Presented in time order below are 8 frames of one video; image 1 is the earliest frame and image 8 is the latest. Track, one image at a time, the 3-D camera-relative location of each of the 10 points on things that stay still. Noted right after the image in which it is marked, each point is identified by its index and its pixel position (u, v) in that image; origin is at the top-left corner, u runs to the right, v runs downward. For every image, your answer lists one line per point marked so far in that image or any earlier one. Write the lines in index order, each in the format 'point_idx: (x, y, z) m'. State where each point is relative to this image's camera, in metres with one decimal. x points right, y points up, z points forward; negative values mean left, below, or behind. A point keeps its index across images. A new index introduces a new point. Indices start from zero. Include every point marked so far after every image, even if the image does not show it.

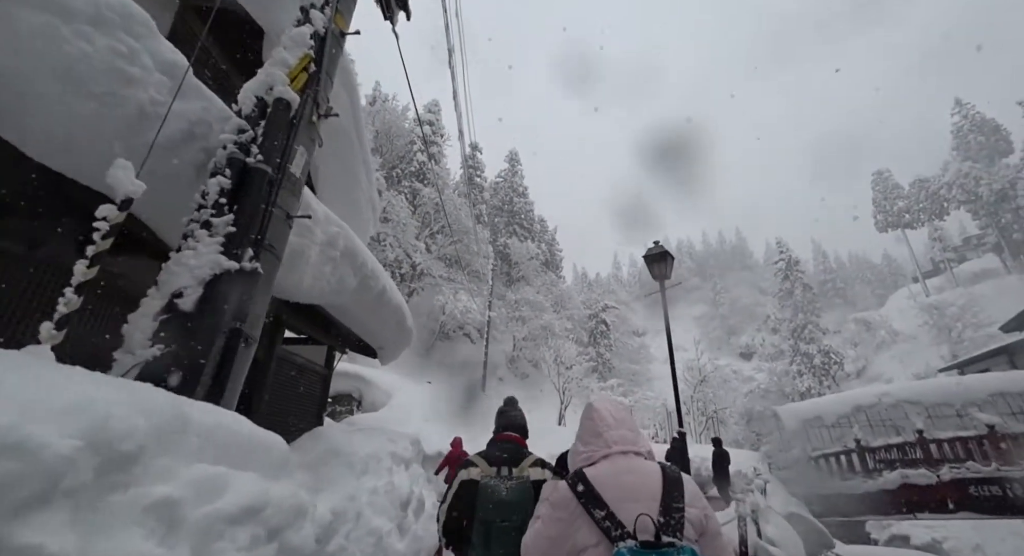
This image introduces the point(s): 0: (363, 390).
0: (-4.4, -3.2, +12.7) m
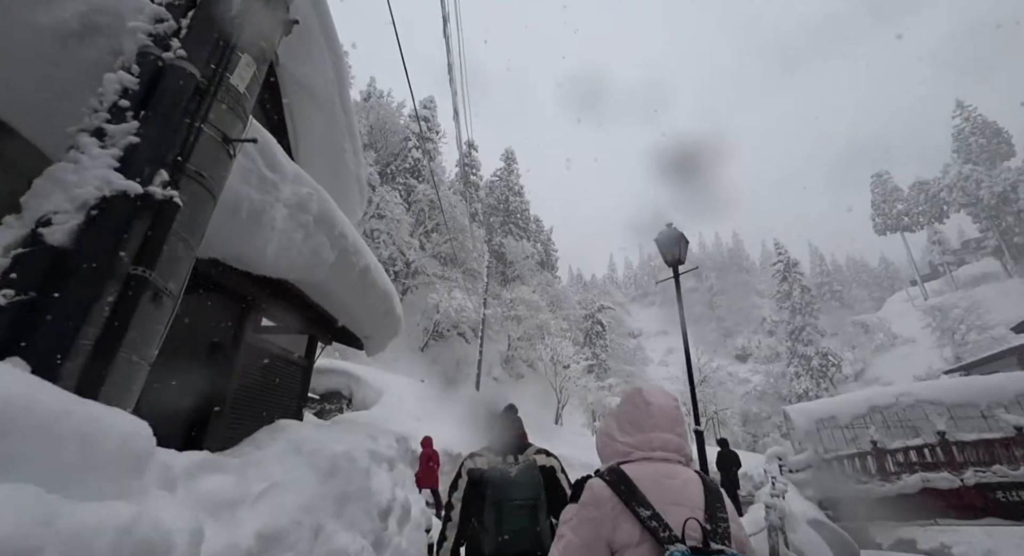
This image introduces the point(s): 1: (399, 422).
0: (-4.5, -3.0, +12.2) m
1: (-2.9, -3.6, +10.8) m
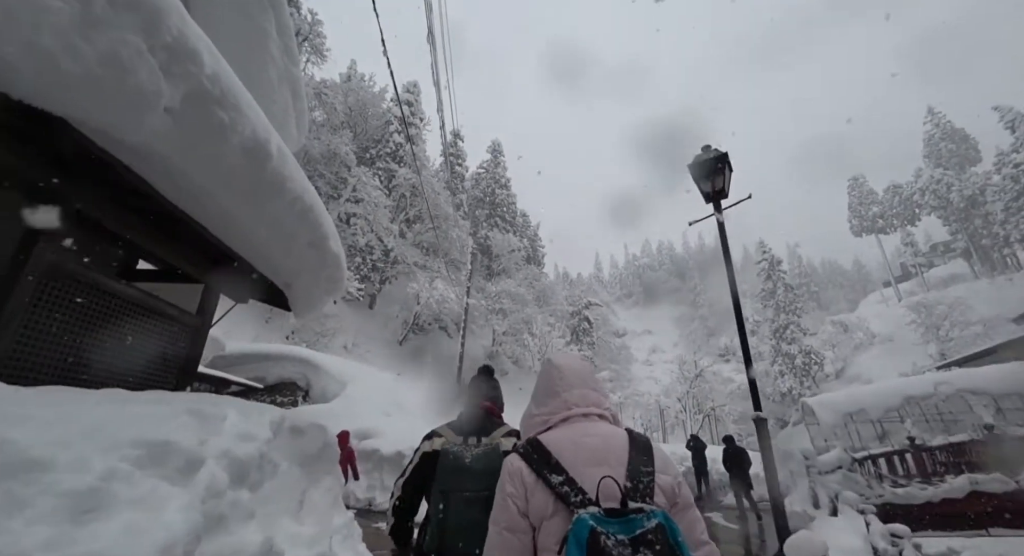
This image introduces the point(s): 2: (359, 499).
0: (-5.0, -2.4, +10.8) m
1: (-3.3, -3.0, +9.5) m
2: (-2.7, -3.9, +7.8) m
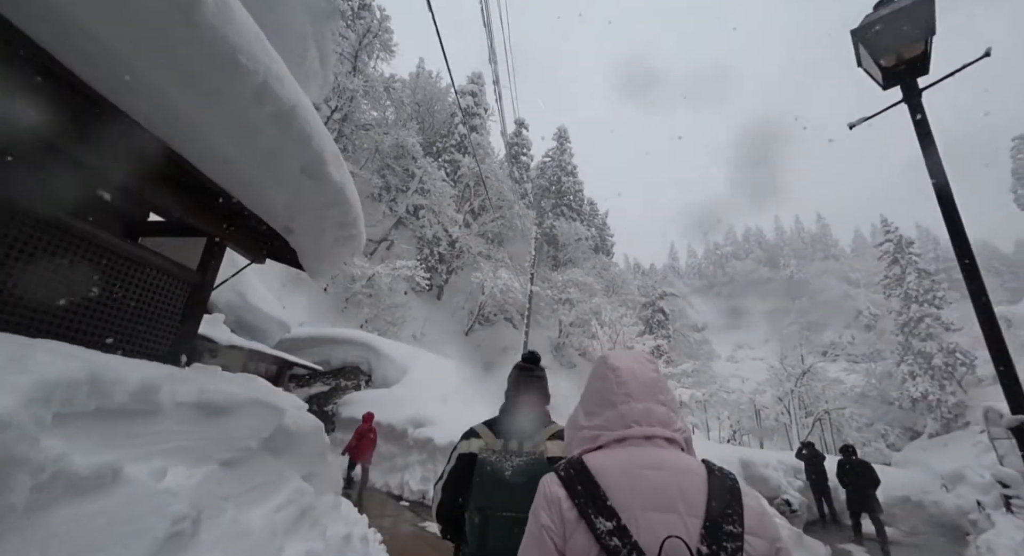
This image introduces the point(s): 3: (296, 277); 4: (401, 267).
0: (-3.3, -2.0, +10.5) m
1: (-1.8, -2.6, +8.9) m
2: (-1.6, -3.5, +7.2) m
3: (-8.5, -0.1, +17.5) m
4: (-4.7, +0.4, +19.0) m
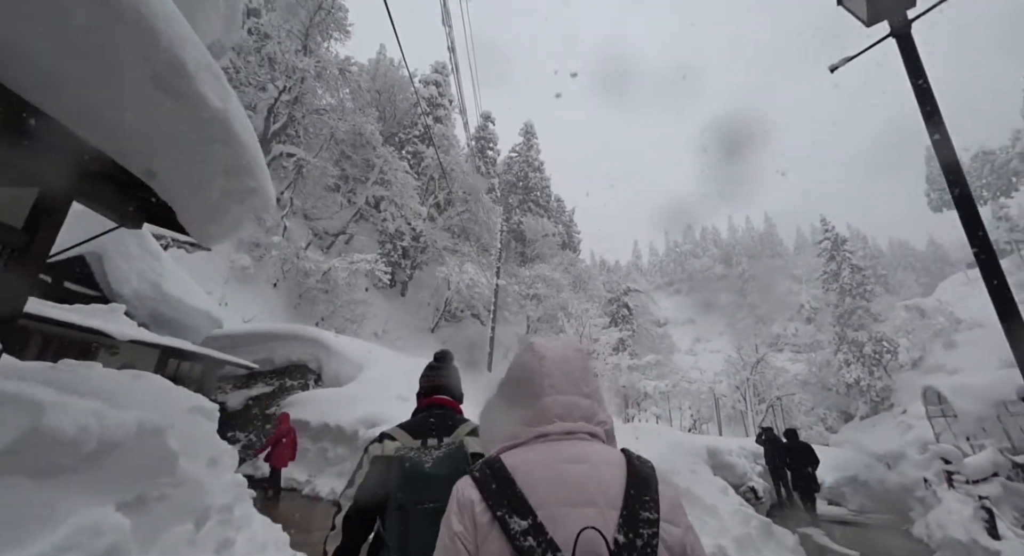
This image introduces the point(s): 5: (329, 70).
0: (-4.2, -1.8, +9.9) m
1: (-2.6, -2.4, +8.4) m
2: (-2.2, -3.3, +6.8) m
3: (-10.0, +0.2, +16.3) m
4: (-6.4, +0.7, +18.1) m
5: (-8.1, +9.2, +19.6) m
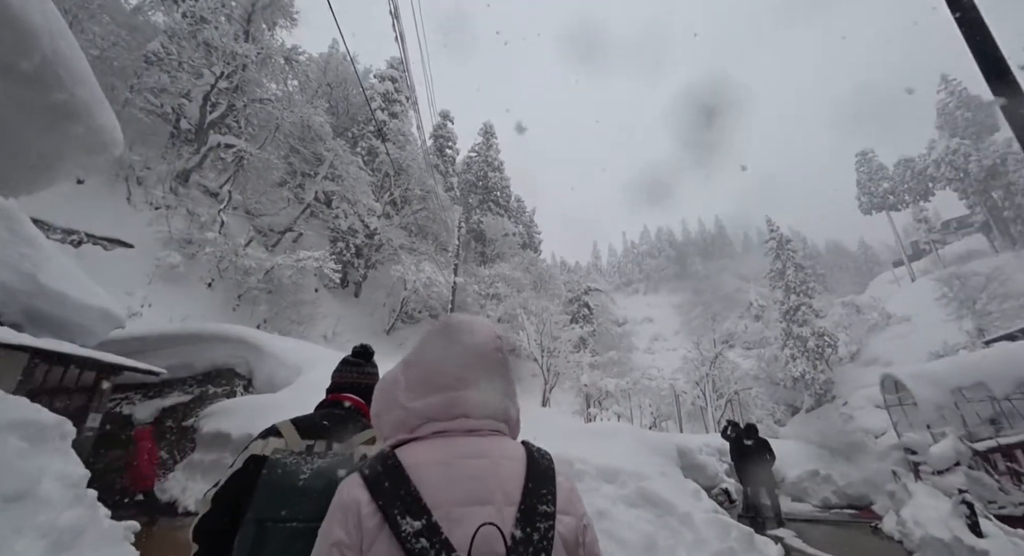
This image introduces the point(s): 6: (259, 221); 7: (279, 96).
0: (-5.1, -1.7, +8.9) m
1: (-3.4, -2.3, +7.6) m
2: (-2.8, -3.2, +6.0) m
3: (-11.5, +0.2, +14.8) m
4: (-8.0, +0.8, +17.0) m
5: (-9.9, +9.2, +18.4) m
6: (-11.6, +2.6, +20.0) m
7: (-10.0, +7.8, +18.8) m
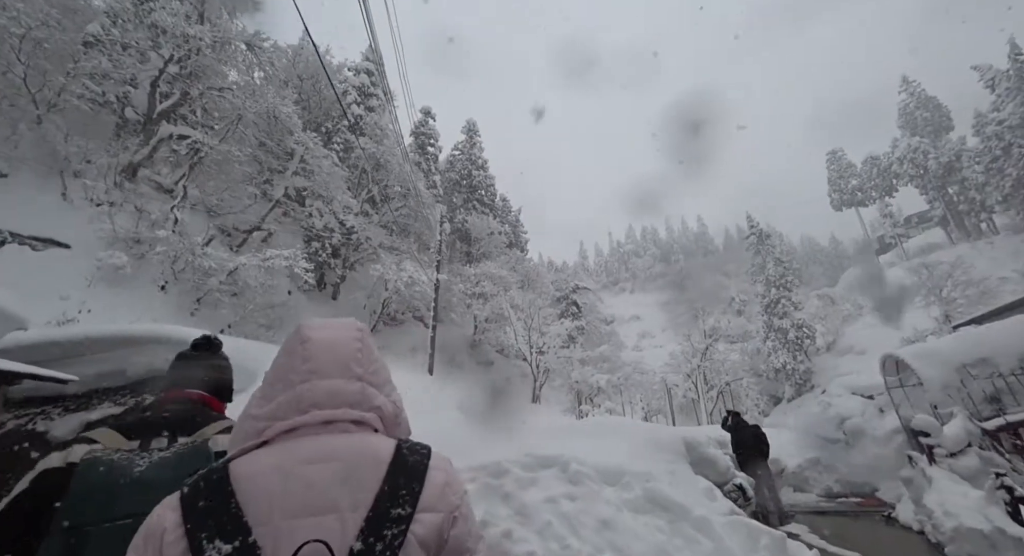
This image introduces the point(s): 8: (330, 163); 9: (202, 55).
0: (-5.4, -1.7, +8.2) m
1: (-3.6, -2.2, +7.0) m
2: (-3.0, -3.1, +5.3) m
3: (-12.0, +0.1, +14.0) m
4: (-8.6, +0.7, +16.2) m
5: (-10.7, +9.1, +17.6) m
6: (-12.2, +2.5, +19.1) m
7: (-10.7, +7.8, +18.0) m
8: (-7.9, +5.1, +19.8) m
9: (-11.3, +8.3, +16.8) m
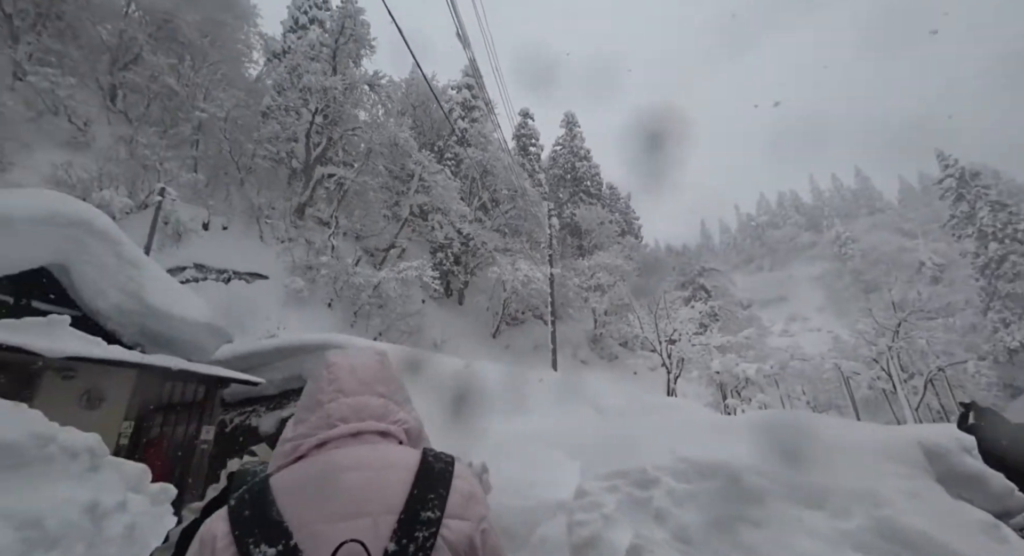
0: (-3.0, -1.9, +8.9) m
1: (-1.5, -2.3, +7.2) m
2: (-1.3, -3.1, +5.5) m
3: (-8.0, -0.7, +16.1) m
4: (-4.3, +0.3, +17.4) m
5: (-6.8, +8.5, +19.3) m
6: (-7.3, +1.8, +21.2) m
7: (-6.6, +7.1, +19.7) m
8: (-3.2, +4.8, +20.8) m
9: (-7.6, +7.6, +18.7) m
